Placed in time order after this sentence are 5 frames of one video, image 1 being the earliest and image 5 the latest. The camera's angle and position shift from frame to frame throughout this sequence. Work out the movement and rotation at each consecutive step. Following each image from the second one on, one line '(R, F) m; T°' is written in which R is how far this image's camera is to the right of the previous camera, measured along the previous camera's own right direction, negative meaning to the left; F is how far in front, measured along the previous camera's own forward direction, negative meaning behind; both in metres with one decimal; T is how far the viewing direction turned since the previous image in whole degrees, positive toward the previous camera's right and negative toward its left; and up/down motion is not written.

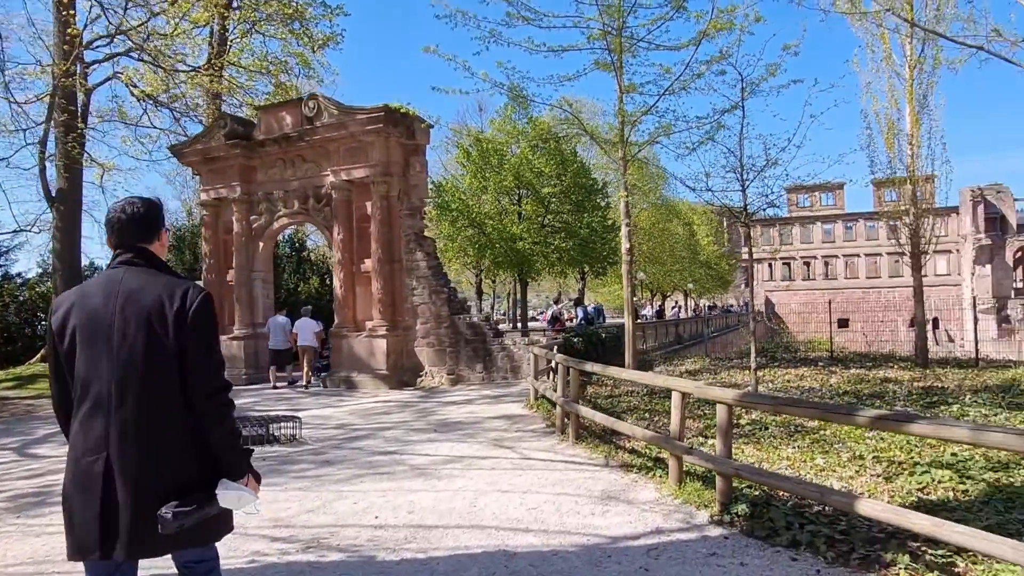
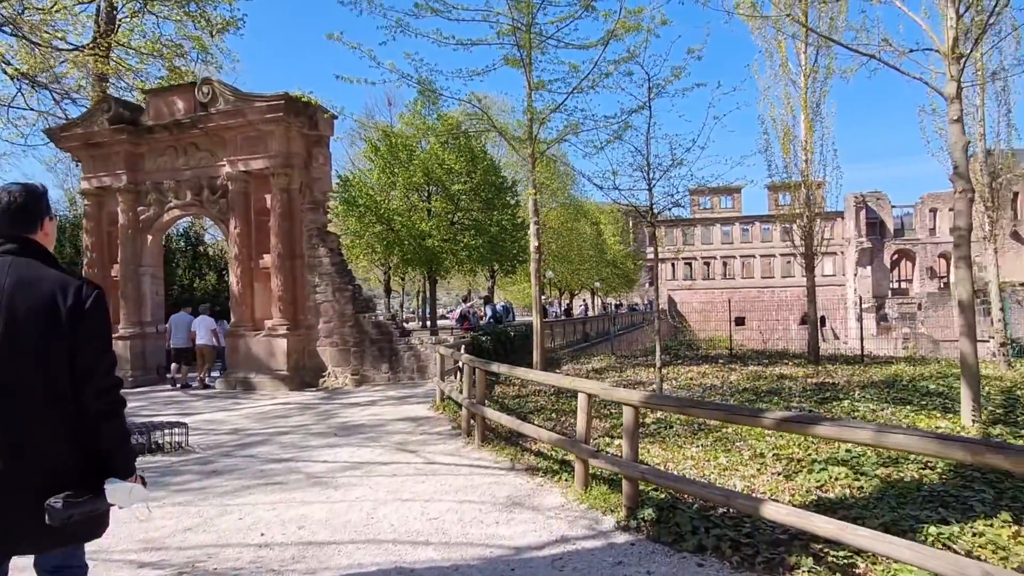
(+0.1, +0.3) m; +8°
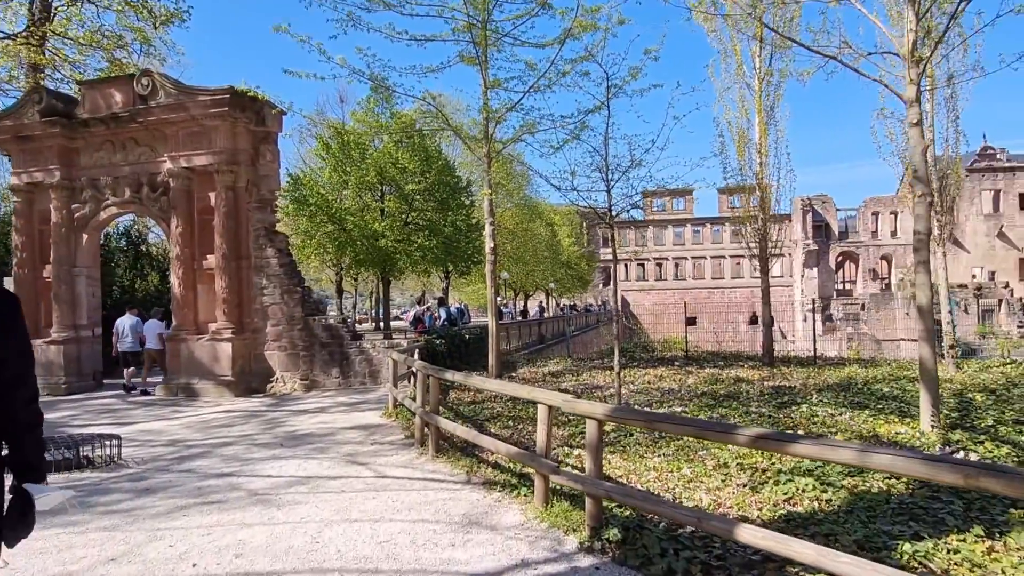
(0.0, +0.3) m; +4°
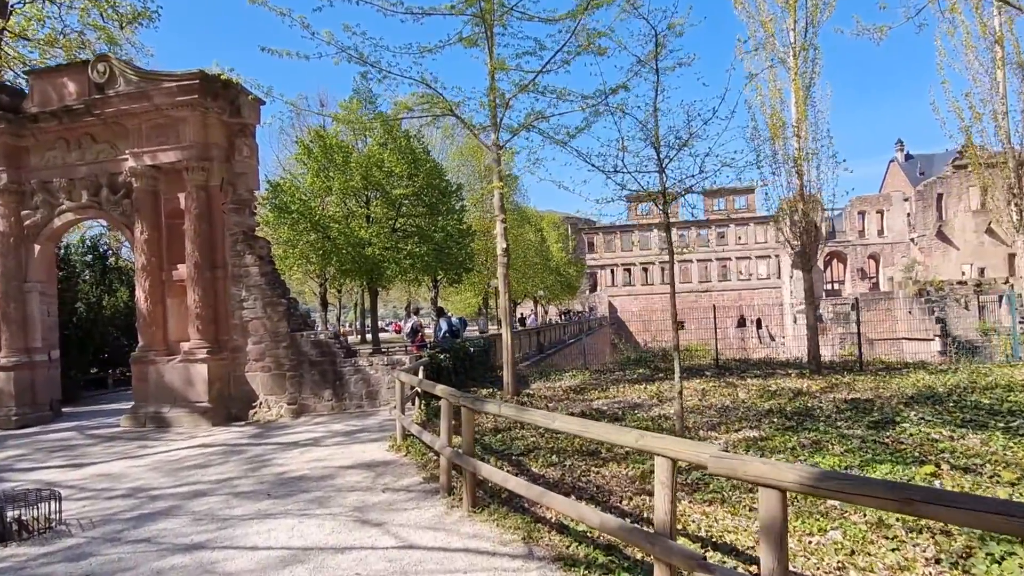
(-0.5, +1.5) m; +2°
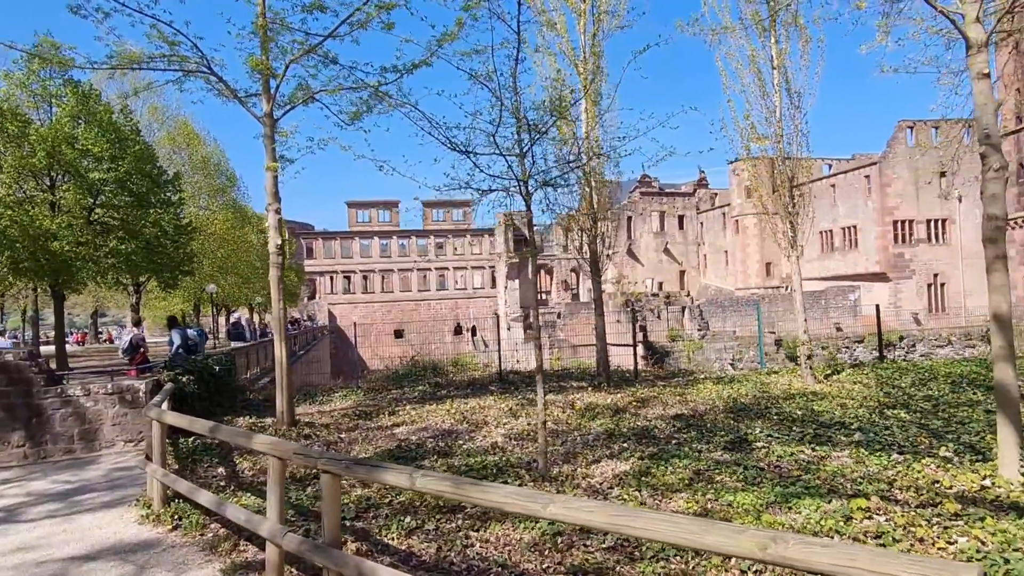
(-0.9, +1.6) m; +24°
